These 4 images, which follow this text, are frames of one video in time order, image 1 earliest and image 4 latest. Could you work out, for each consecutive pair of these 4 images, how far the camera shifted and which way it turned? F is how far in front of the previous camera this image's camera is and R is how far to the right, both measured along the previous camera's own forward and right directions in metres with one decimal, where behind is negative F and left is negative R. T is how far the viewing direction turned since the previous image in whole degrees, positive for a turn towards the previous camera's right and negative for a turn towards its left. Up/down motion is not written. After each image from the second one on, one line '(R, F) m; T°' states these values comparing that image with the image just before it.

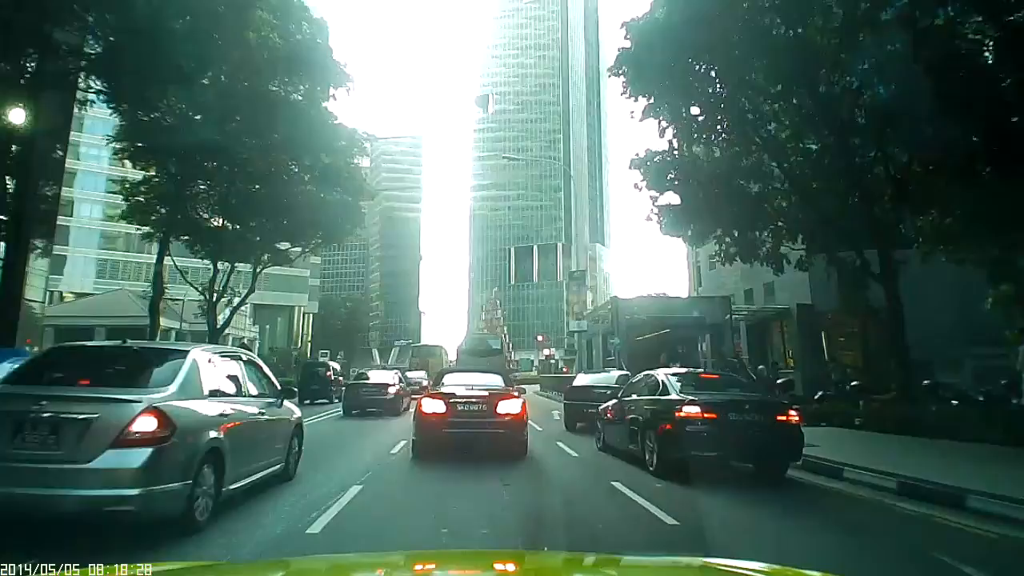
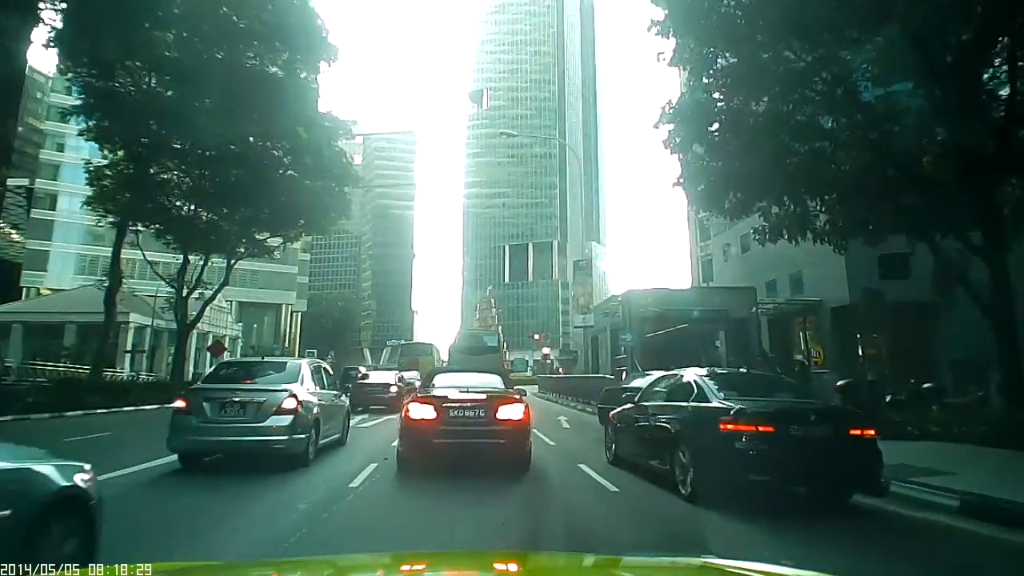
(-0.1, +1.4) m; 0°
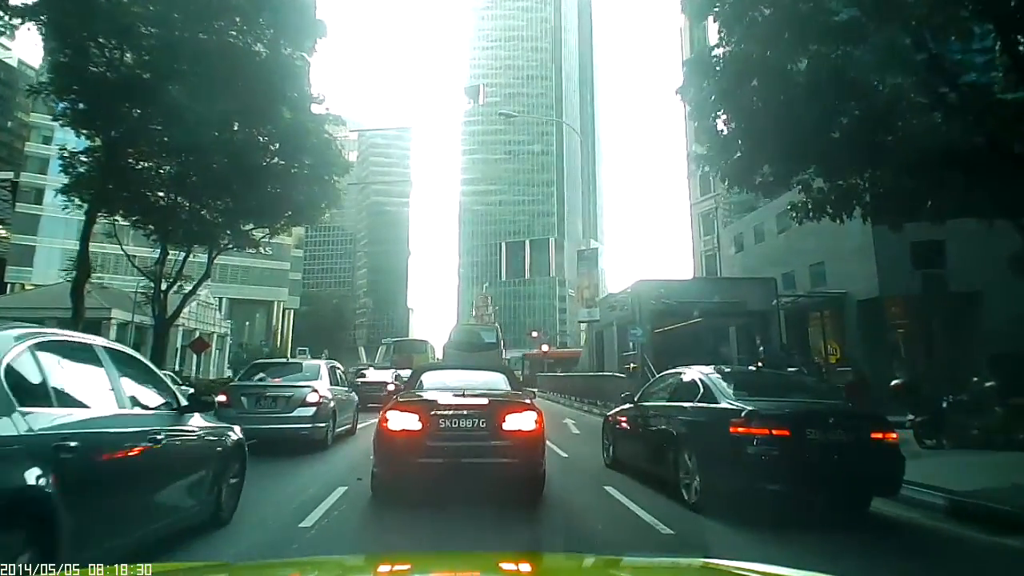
(-0.1, +0.9) m; 0°
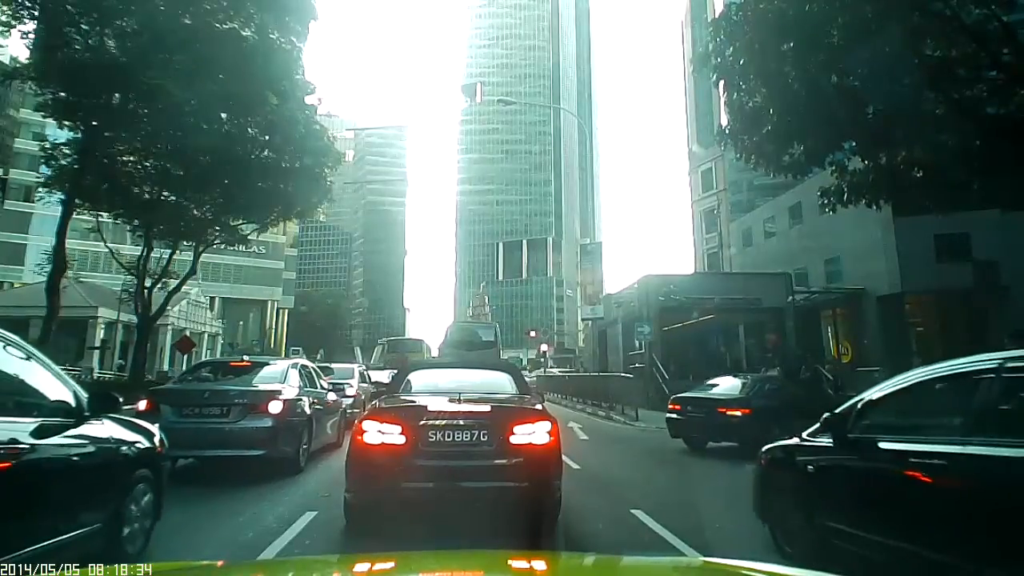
(0.0, +0.6) m; 0°
